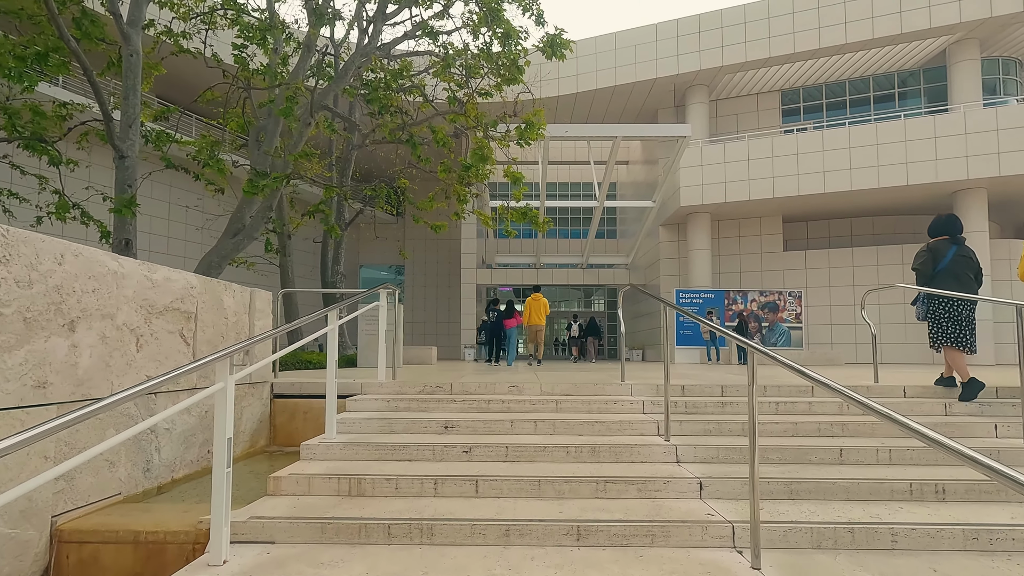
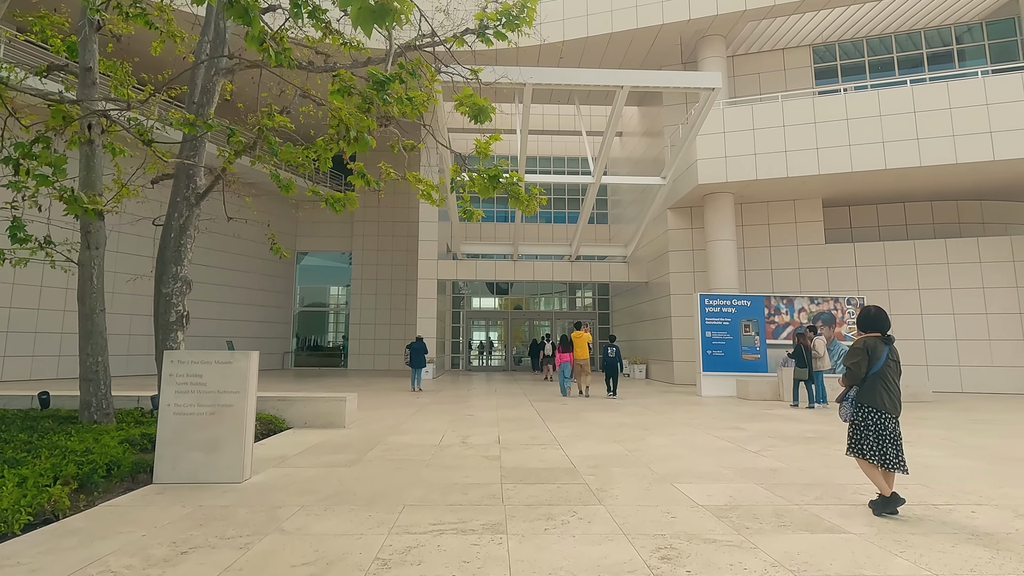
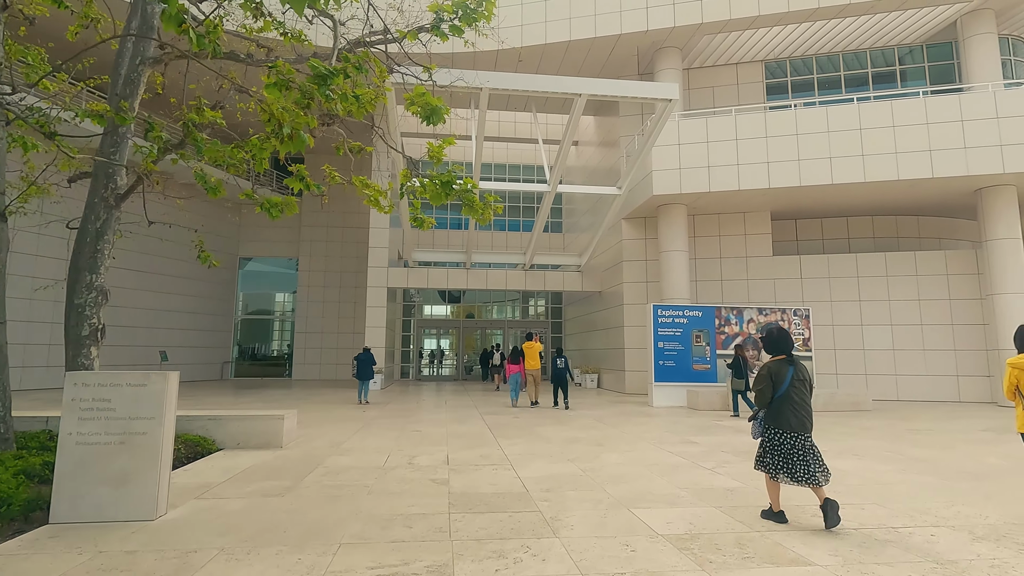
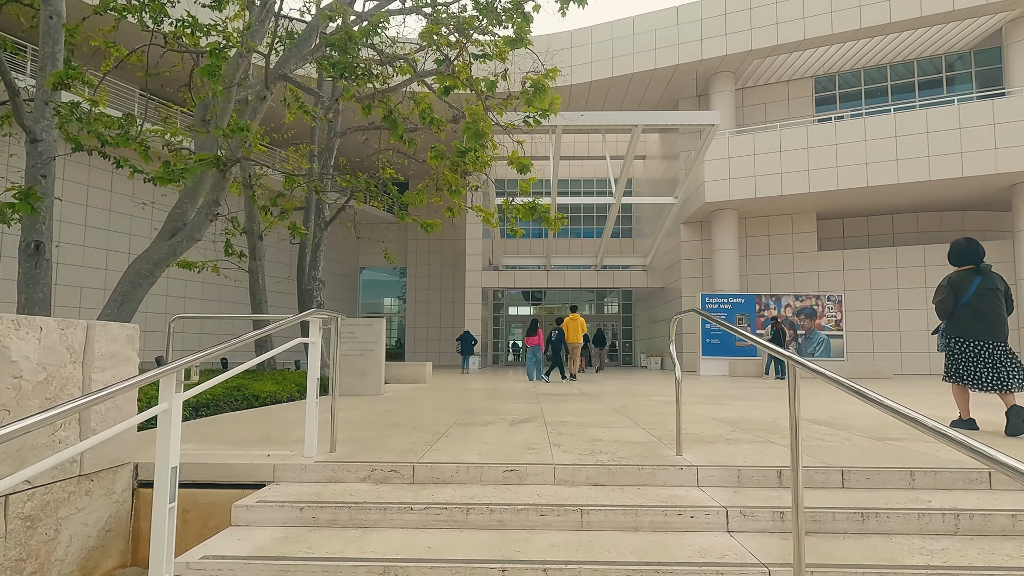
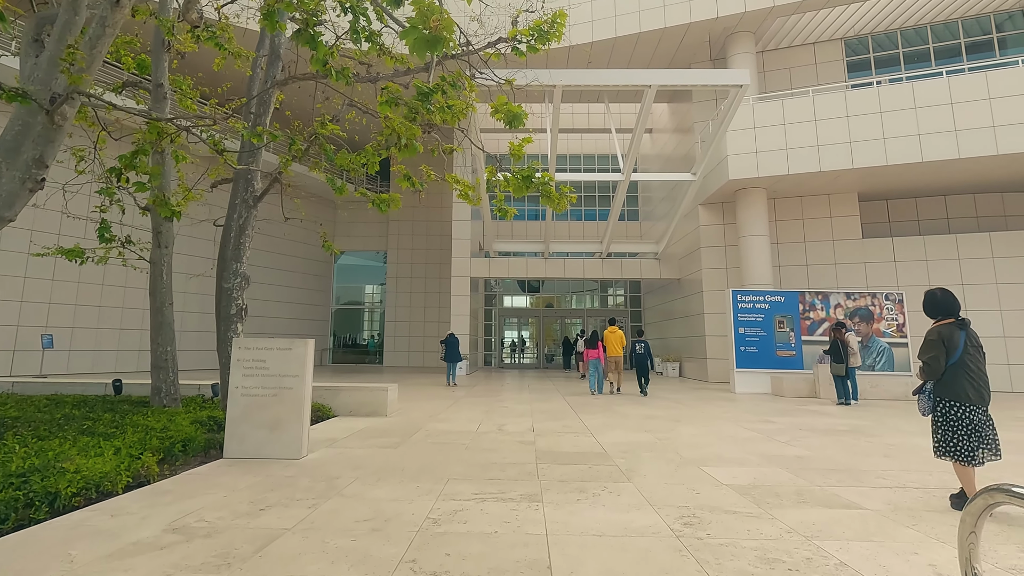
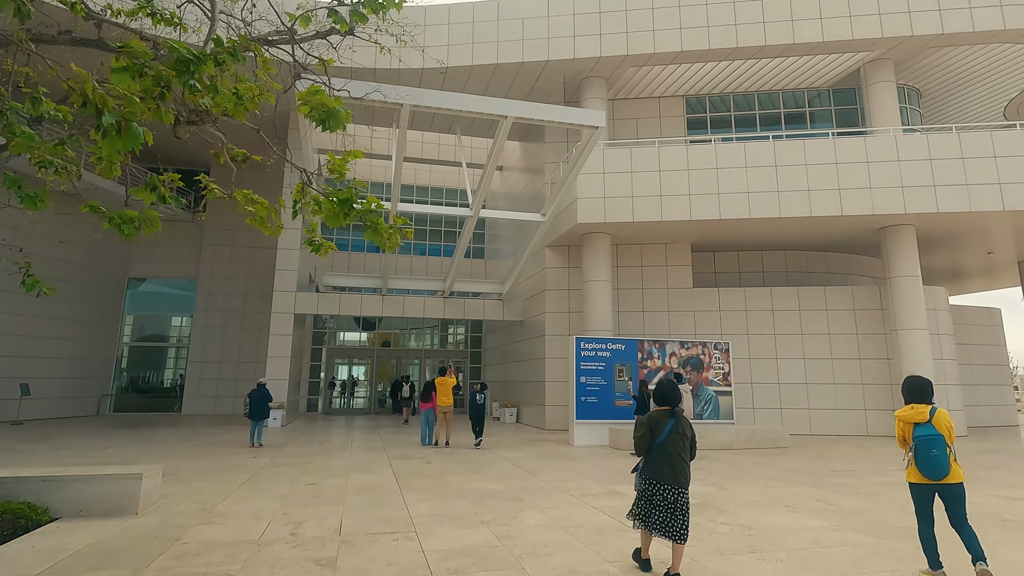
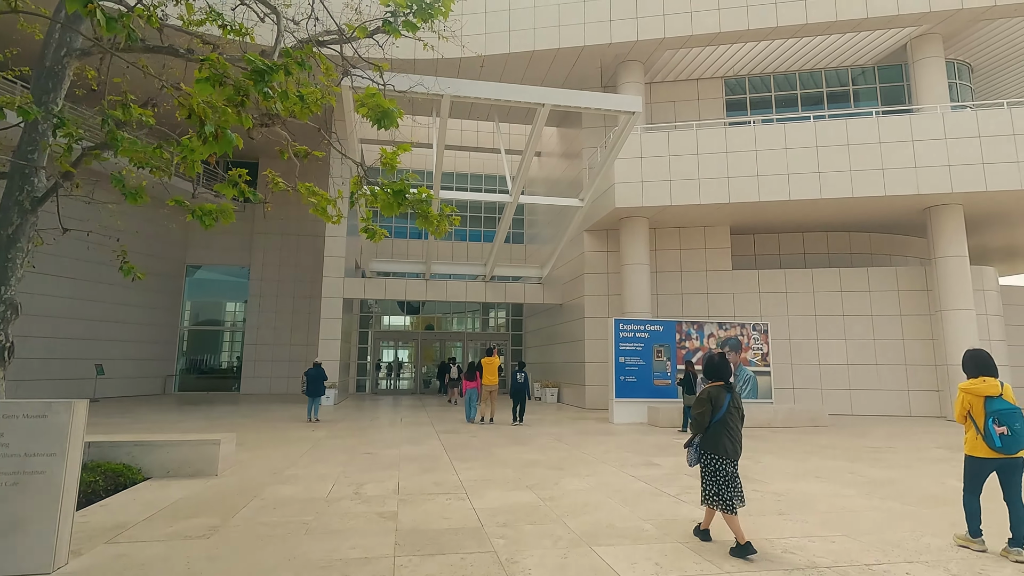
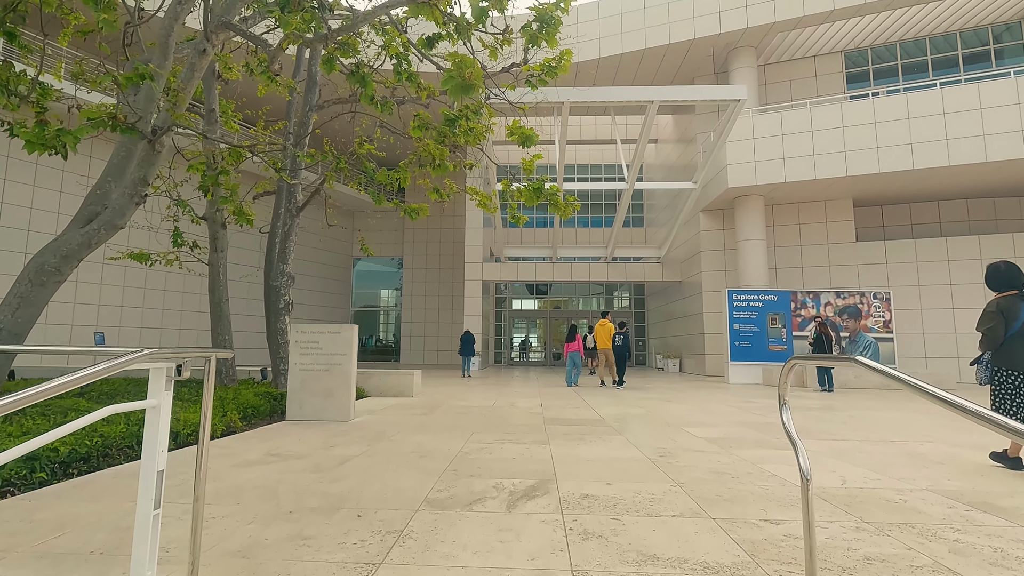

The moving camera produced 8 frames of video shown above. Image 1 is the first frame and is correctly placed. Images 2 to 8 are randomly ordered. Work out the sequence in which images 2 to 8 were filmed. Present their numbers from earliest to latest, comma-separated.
4, 8, 5, 2, 3, 7, 6
